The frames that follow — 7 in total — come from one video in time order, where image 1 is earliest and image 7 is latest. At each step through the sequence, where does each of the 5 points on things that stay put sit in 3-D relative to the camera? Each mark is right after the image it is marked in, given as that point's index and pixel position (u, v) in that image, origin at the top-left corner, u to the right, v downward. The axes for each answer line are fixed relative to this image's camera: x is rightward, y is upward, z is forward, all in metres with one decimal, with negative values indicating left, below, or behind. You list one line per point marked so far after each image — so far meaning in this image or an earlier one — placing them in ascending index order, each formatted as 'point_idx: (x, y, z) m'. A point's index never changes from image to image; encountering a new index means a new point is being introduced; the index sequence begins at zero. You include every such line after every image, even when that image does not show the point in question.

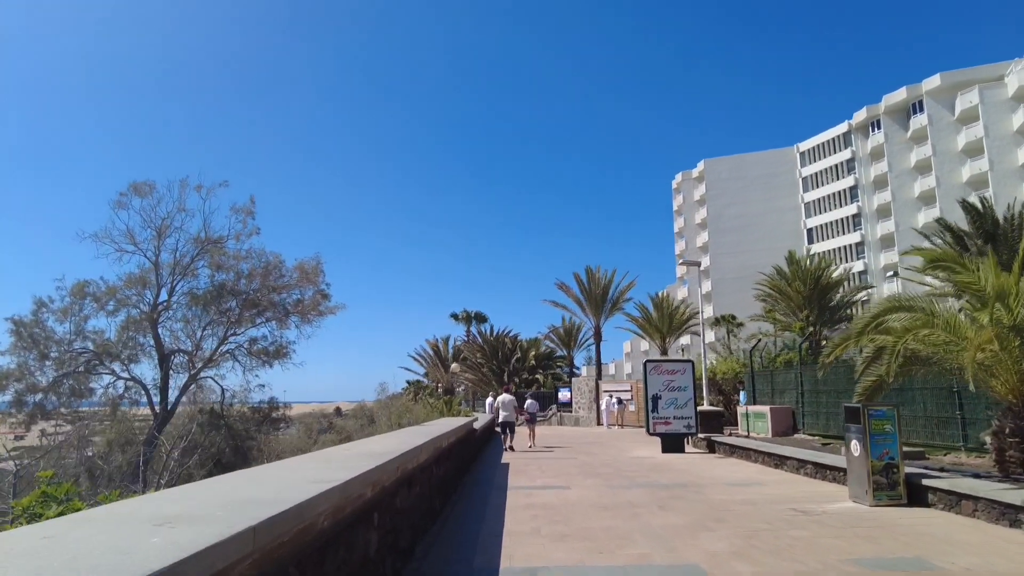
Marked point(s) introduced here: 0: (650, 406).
0: (+3.7, -3.2, +18.3) m
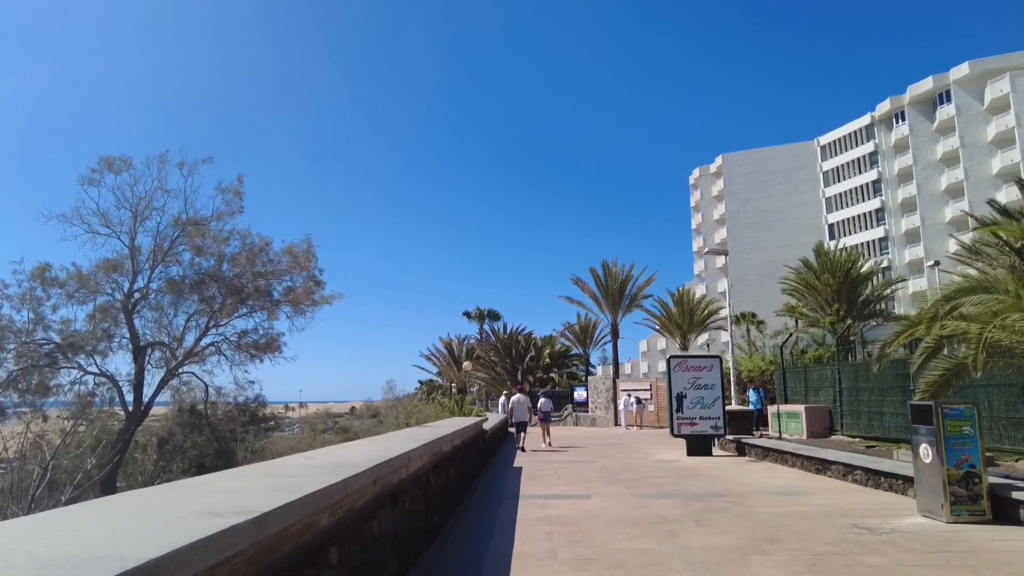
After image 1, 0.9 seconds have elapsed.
0: (+4.0, -3.0, +17.0) m
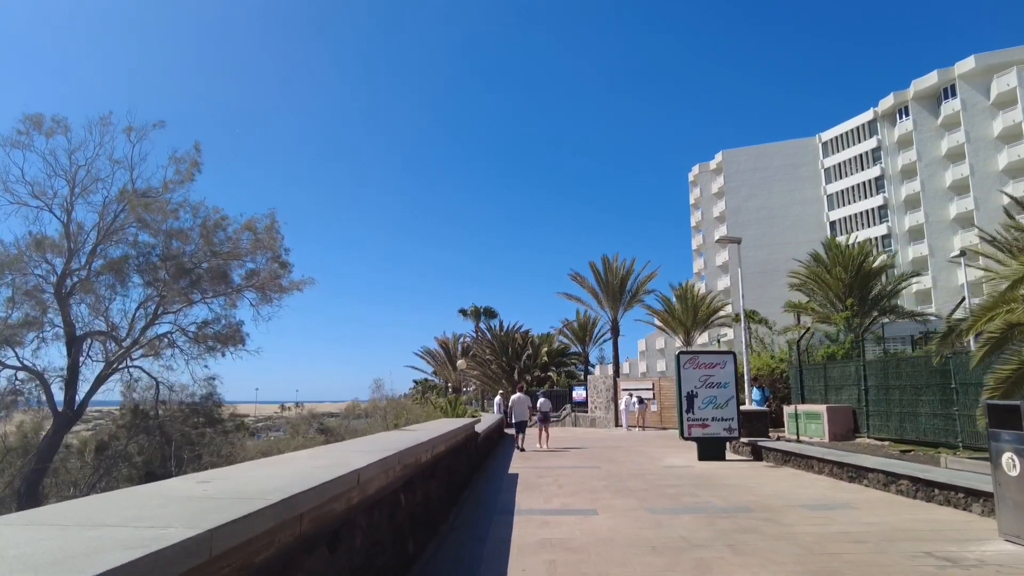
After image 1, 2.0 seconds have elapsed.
0: (+3.9, -2.7, +15.6) m
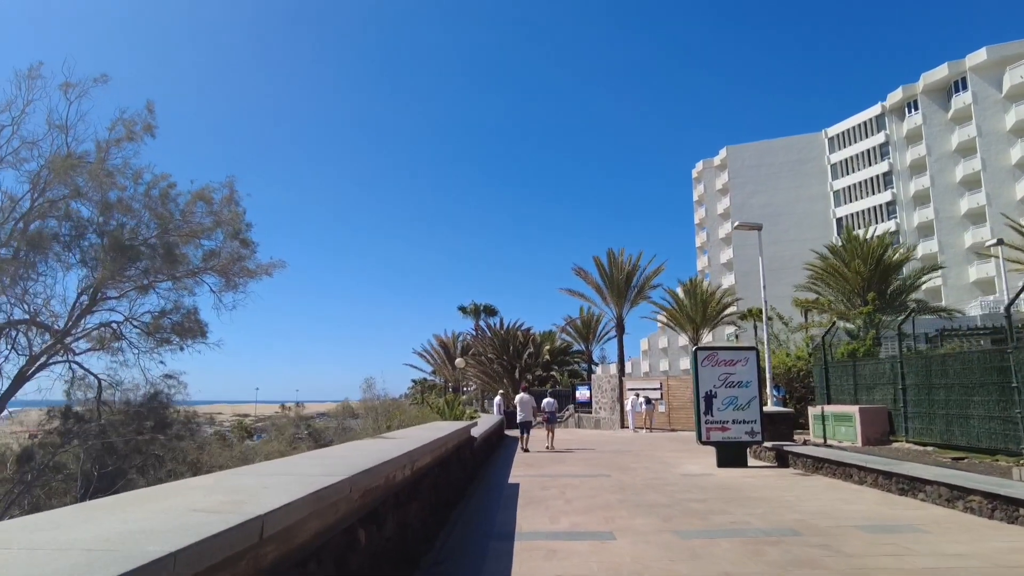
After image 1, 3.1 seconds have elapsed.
0: (+3.9, -2.5, +14.2) m
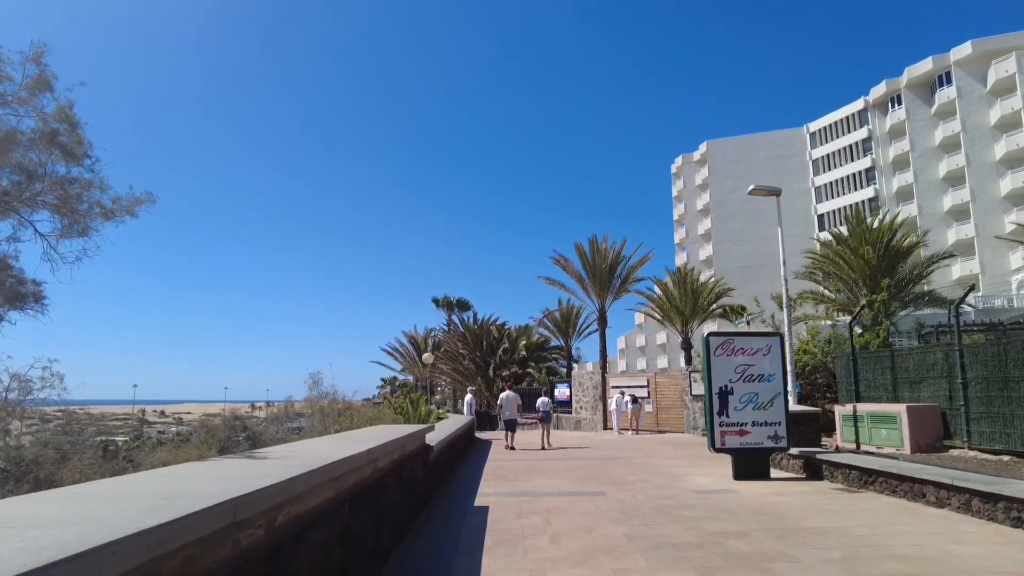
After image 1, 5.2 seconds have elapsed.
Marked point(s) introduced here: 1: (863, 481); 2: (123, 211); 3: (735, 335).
0: (+3.4, -2.0, +11.6) m
1: (+5.1, -2.8, +9.9) m
2: (-3.8, +0.8, +6.6) m
3: (+3.9, -0.8, +11.9) m
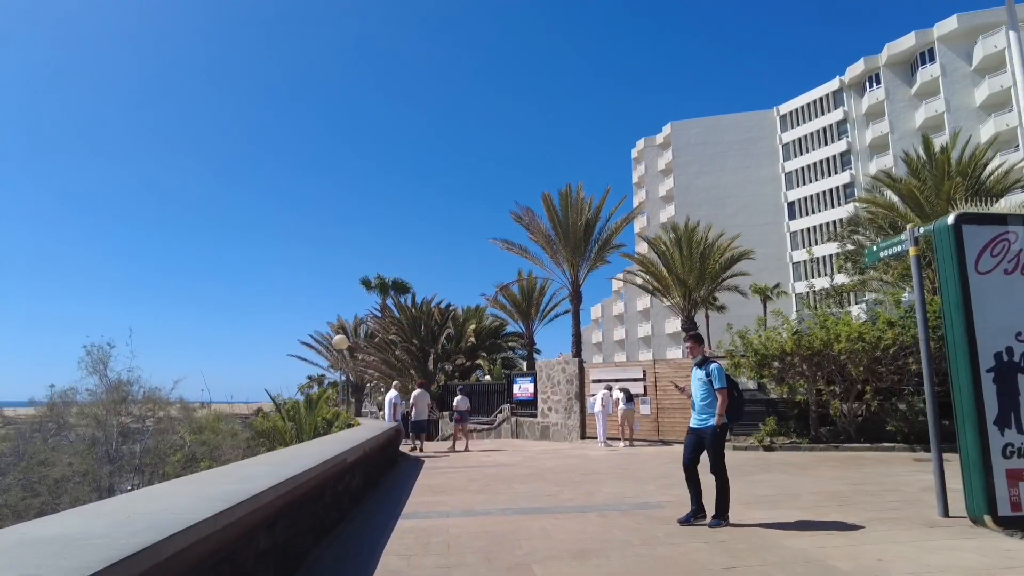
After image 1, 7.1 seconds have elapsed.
0: (+3.0, -0.8, +4.3) m
1: (+4.8, -1.5, +2.7) m
2: (-3.8, +2.1, -1.2) m
3: (+3.5, +0.5, +4.6) m
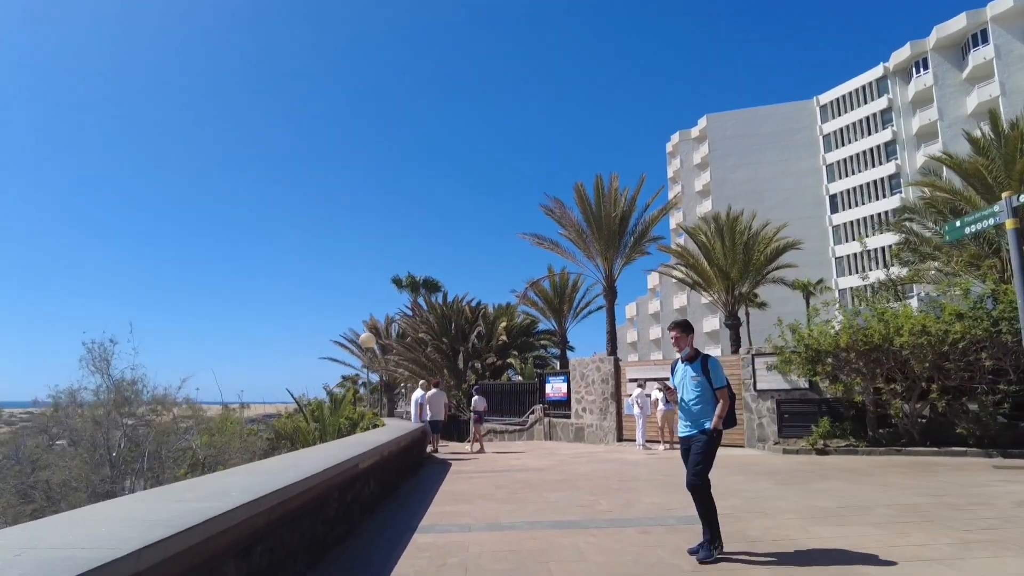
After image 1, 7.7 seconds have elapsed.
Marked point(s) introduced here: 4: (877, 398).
0: (+3.1, -0.6, +3.2) m
1: (+4.8, -1.3, +1.6) m
2: (-4.0, +2.2, -1.9) m
3: (+3.6, +0.7, +3.5) m
4: (+7.8, -2.3, +14.6) m
